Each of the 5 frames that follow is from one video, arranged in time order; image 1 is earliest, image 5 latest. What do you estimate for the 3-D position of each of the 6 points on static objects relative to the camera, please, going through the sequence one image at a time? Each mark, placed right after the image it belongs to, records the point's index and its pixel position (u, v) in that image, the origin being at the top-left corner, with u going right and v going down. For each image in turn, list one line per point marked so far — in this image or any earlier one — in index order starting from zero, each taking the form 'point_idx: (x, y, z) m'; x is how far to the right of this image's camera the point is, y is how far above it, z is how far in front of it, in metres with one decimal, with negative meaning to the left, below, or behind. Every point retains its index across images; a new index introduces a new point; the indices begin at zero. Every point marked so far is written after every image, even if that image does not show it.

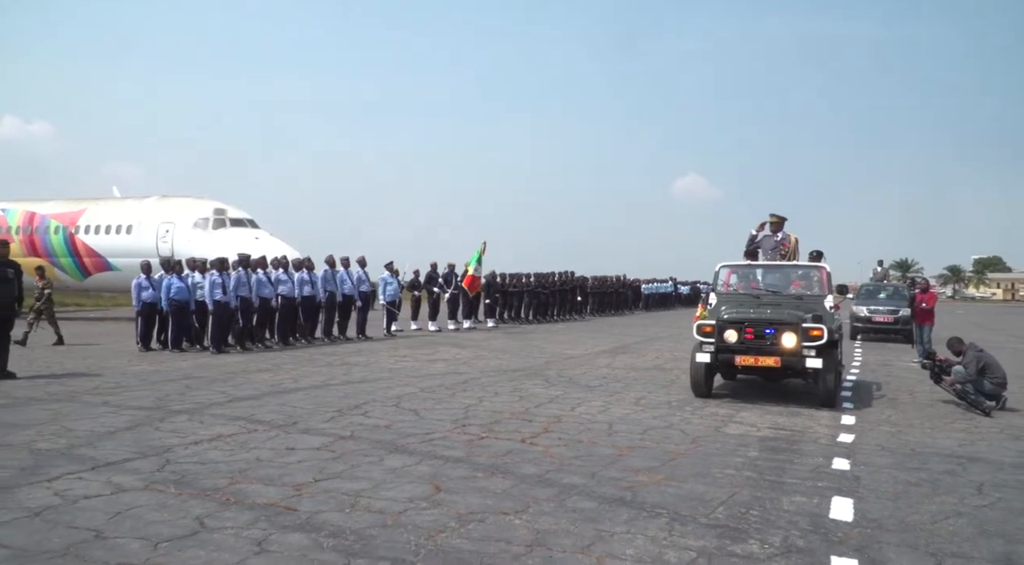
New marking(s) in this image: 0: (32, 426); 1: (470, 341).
0: (-4.3, -1.3, +7.2) m
1: (-1.0, -1.4, +18.8) m
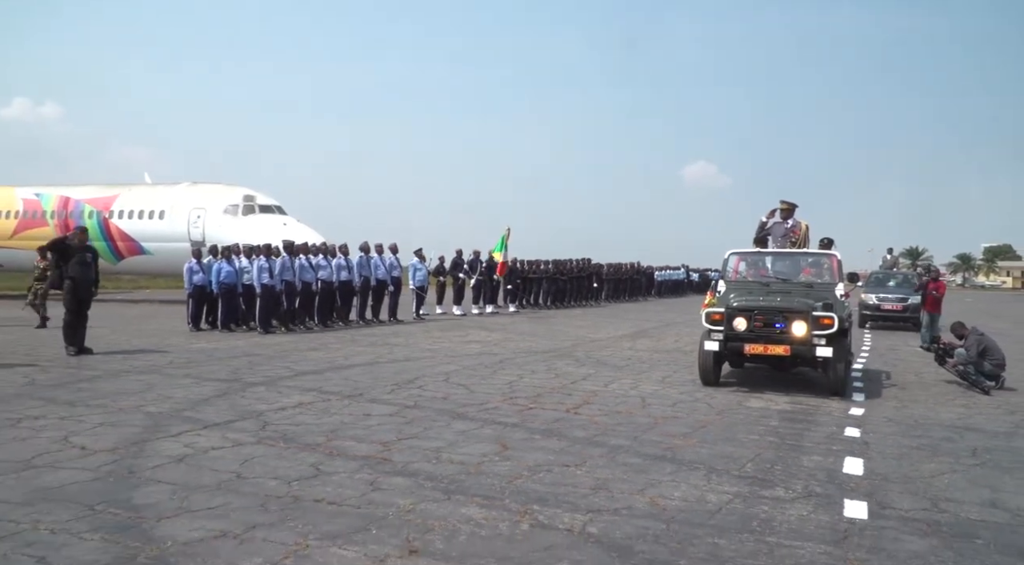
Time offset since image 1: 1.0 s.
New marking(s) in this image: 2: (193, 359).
0: (-3.9, -1.1, +8.1) m
1: (-0.4, -1.0, +19.7) m
2: (-4.4, -1.1, +11.0) m
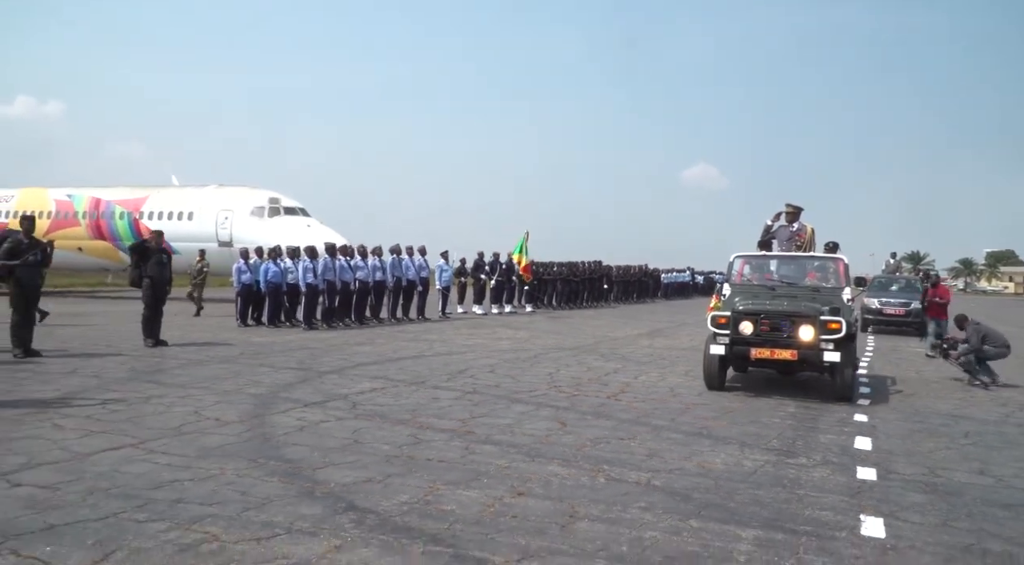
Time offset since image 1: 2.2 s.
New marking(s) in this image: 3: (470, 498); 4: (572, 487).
0: (-3.3, -1.1, +9.2) m
1: (+0.2, -1.1, +20.8) m
2: (-3.9, -1.1, +12.1) m
3: (-0.3, -1.3, +4.9) m
4: (+0.4, -1.4, +5.3) m
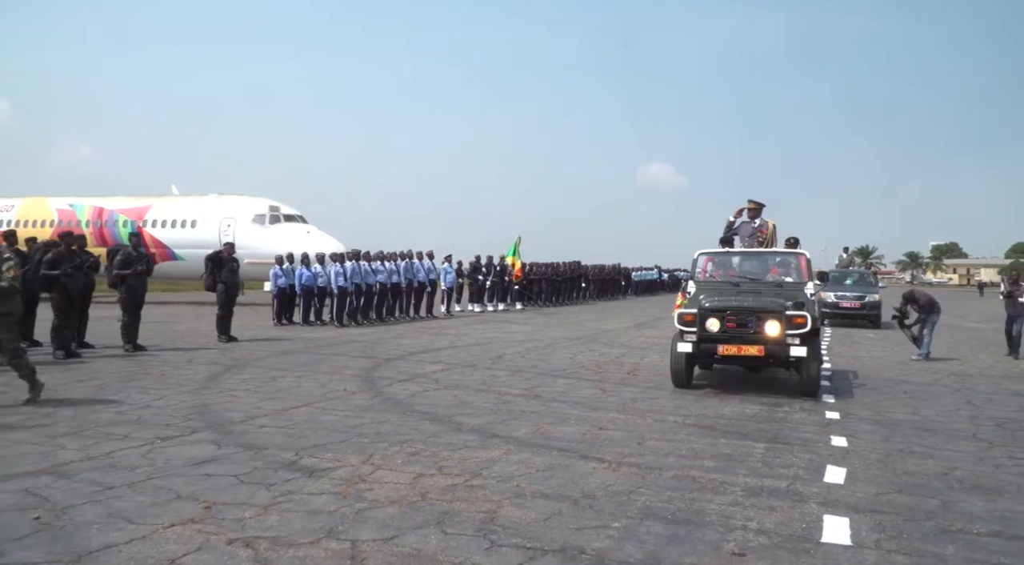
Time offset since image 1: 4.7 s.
0: (-2.7, -1.2, +11.3) m
1: (+0.2, -1.1, +23.0) m
2: (-3.5, -1.1, +14.1) m
3: (+0.5, -1.3, +7.1) m
4: (+1.1, -1.4, +7.5) m
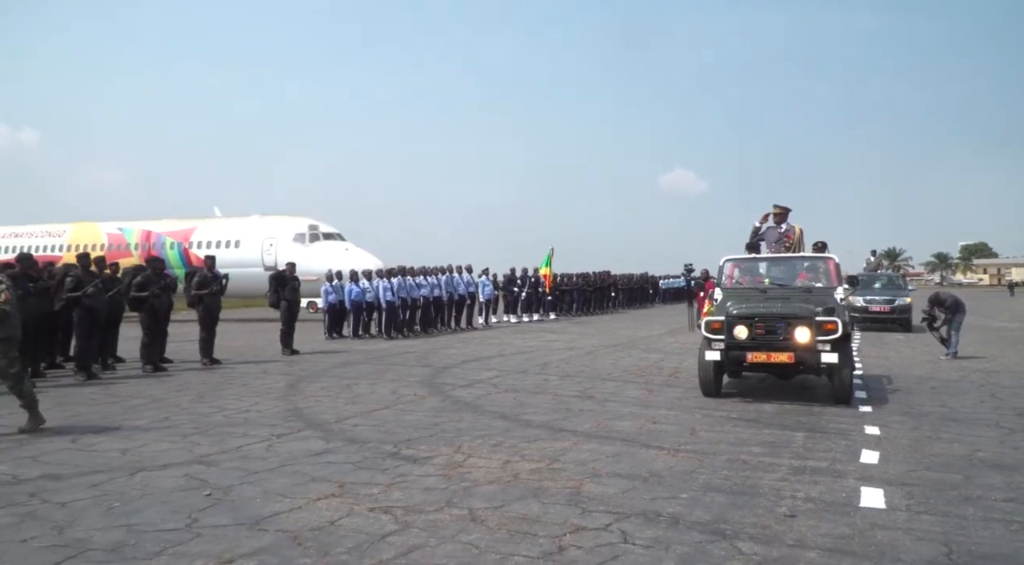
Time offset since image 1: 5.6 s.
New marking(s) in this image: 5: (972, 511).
0: (-2.0, -1.4, +12.2) m
1: (+1.3, -1.4, +23.9) m
2: (-2.6, -1.4, +15.1) m
3: (+1.2, -1.4, +8.0) m
4: (+1.8, -1.4, +8.3) m
5: (+2.9, -1.4, +5.0) m
